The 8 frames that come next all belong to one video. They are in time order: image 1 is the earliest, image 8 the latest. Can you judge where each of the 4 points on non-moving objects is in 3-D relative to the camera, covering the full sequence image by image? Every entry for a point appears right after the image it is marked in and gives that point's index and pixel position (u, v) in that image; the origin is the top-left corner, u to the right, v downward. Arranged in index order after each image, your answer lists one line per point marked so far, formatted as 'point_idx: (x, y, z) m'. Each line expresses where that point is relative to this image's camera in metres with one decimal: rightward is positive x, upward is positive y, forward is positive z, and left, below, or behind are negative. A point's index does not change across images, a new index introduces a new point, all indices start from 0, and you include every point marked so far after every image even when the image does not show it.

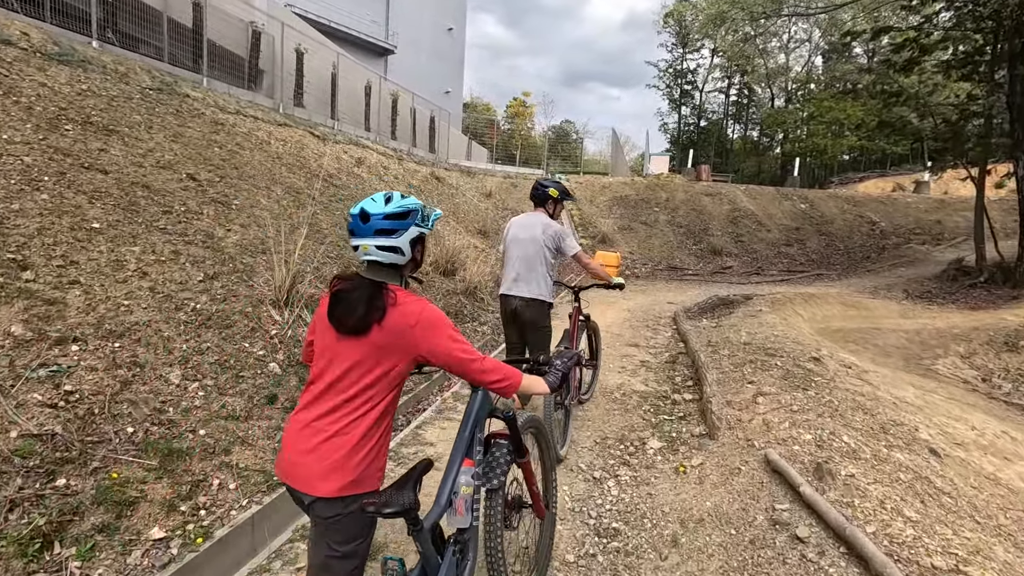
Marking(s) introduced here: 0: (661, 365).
0: (+1.8, -0.9, +6.6) m
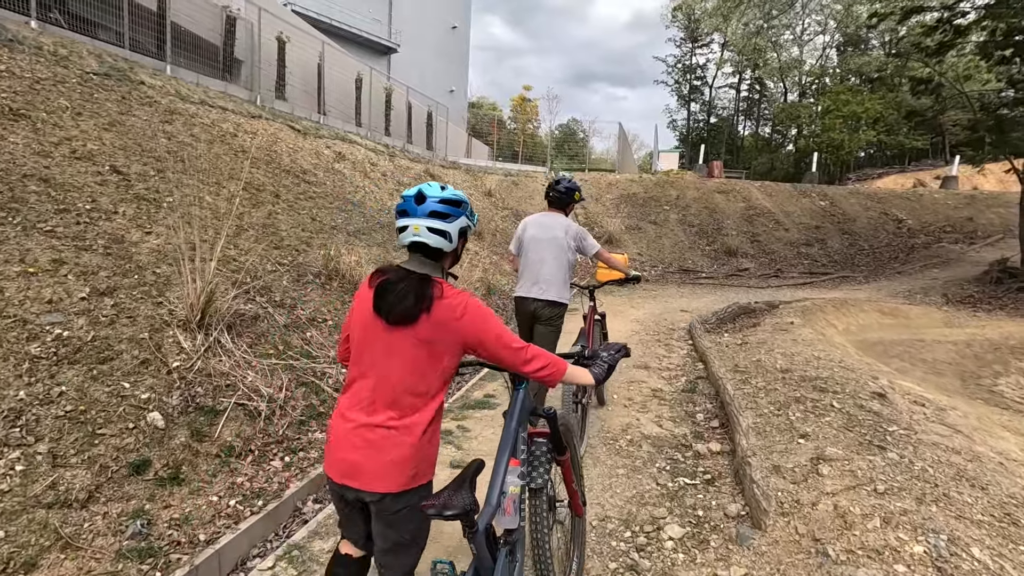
0: (+1.7, -1.1, +5.3) m
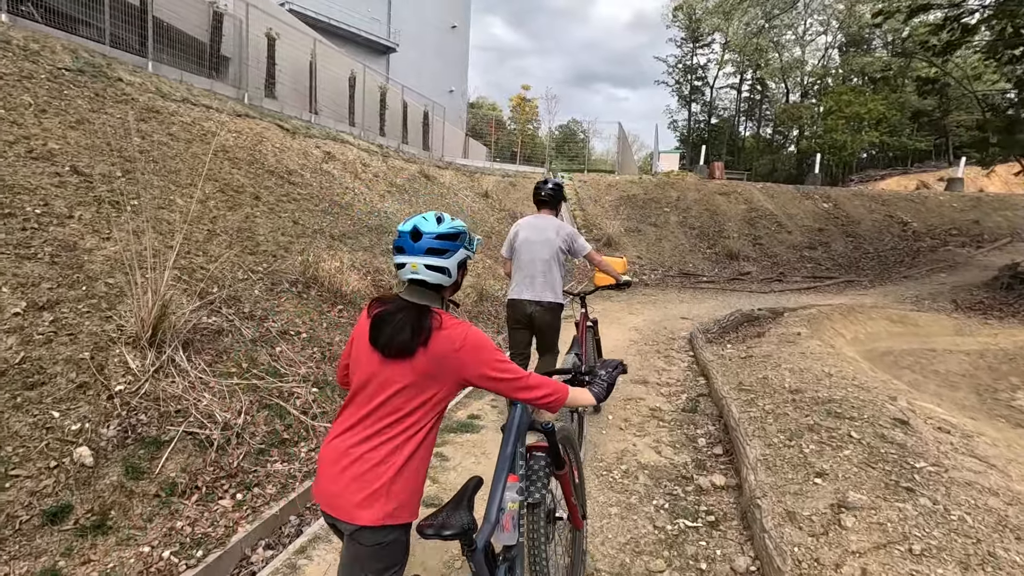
0: (+1.5, -1.2, +5.0) m
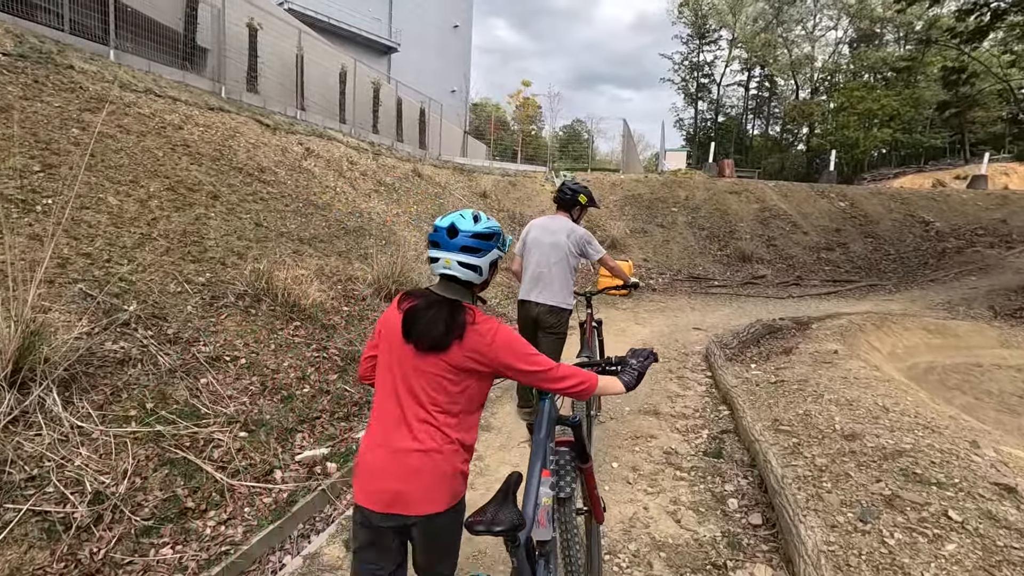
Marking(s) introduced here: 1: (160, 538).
0: (+1.4, -1.3, +4.0) m
1: (-1.8, -1.3, +2.8) m
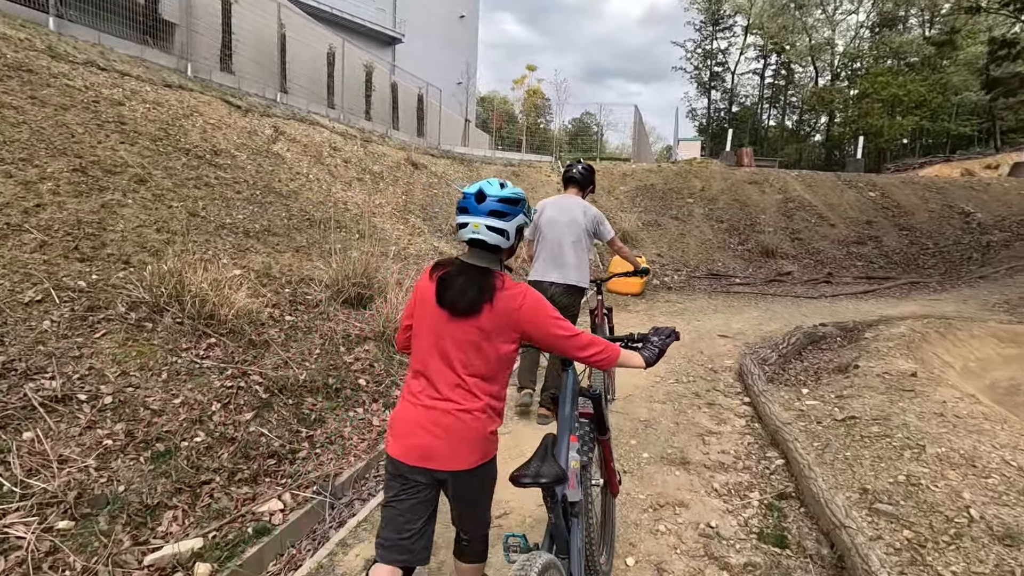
0: (+1.2, -1.3, +2.7) m
1: (-2.0, -1.3, +1.5) m
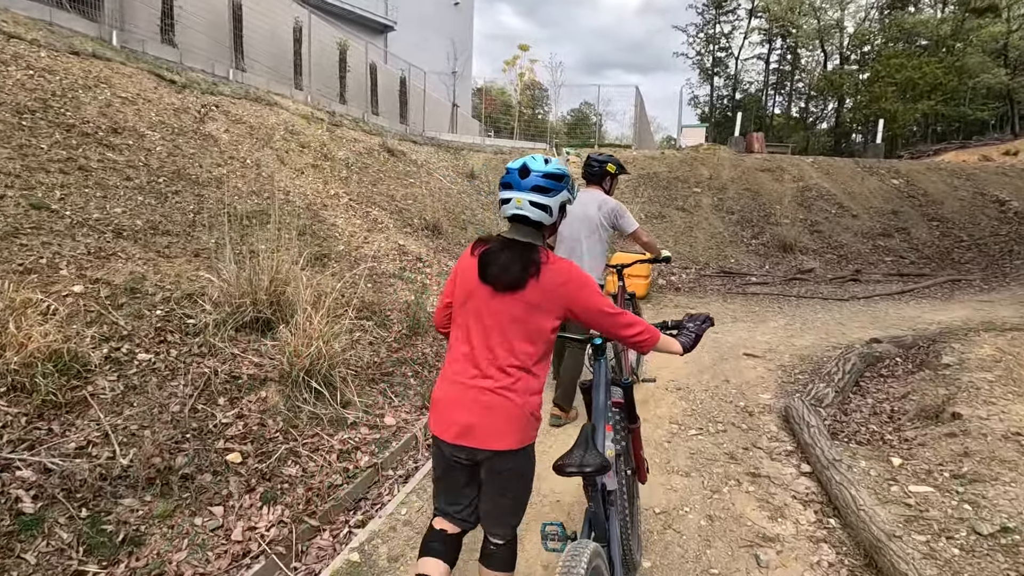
0: (+1.0, -1.5, +1.2) m
1: (-2.3, -1.5, 0.0) m
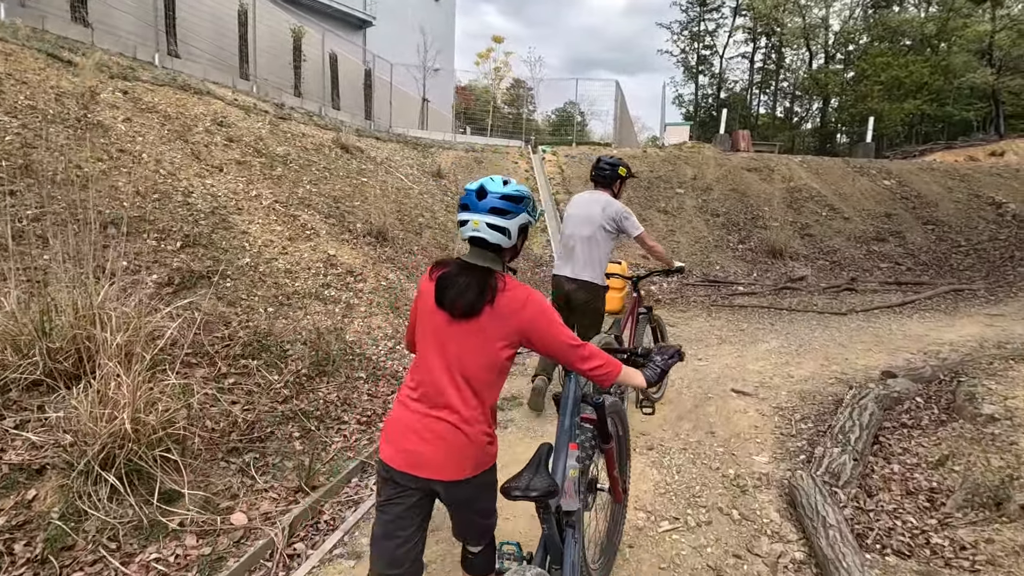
0: (+0.5, -1.7, +0.1) m
1: (-2.7, -1.8, -1.2) m
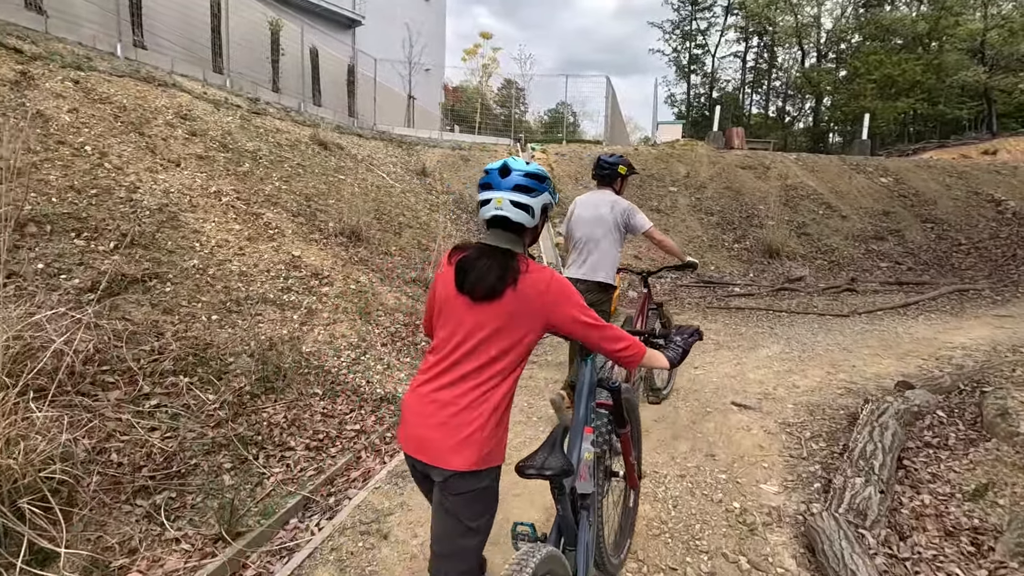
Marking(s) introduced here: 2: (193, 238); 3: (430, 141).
0: (+0.4, -1.7, -0.4) m
1: (-2.8, -1.8, -1.7) m
2: (-3.2, +0.5, +5.3) m
3: (-2.6, +4.6, +16.6) m
